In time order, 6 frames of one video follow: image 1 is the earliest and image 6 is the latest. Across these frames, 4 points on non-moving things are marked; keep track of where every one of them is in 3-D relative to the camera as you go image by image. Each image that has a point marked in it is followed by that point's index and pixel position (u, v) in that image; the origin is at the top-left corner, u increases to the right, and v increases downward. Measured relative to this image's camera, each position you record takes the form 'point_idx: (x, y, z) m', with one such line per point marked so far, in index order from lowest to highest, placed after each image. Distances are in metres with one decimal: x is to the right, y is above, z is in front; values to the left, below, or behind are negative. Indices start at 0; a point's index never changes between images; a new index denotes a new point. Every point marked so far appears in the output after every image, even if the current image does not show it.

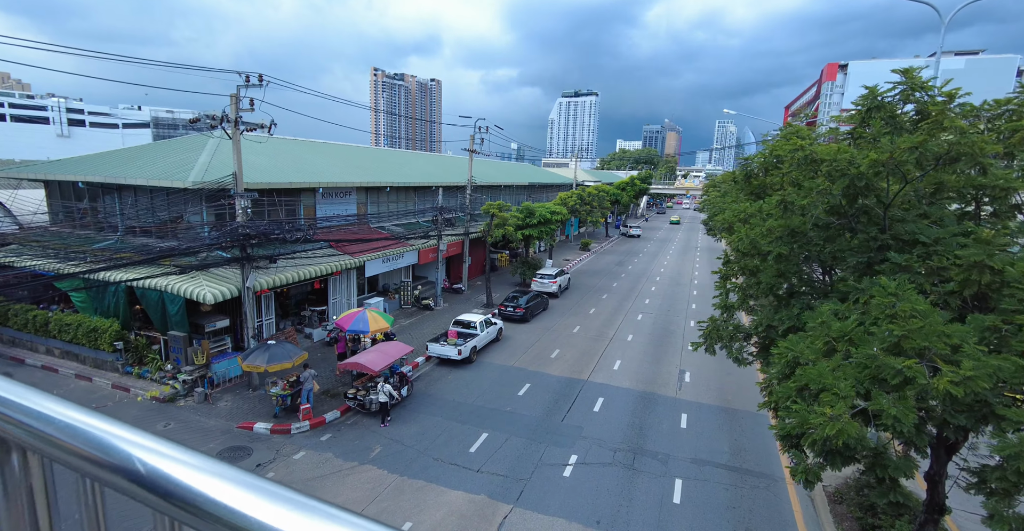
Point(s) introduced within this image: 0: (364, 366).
0: (-3.5, -2.4, +12.1) m
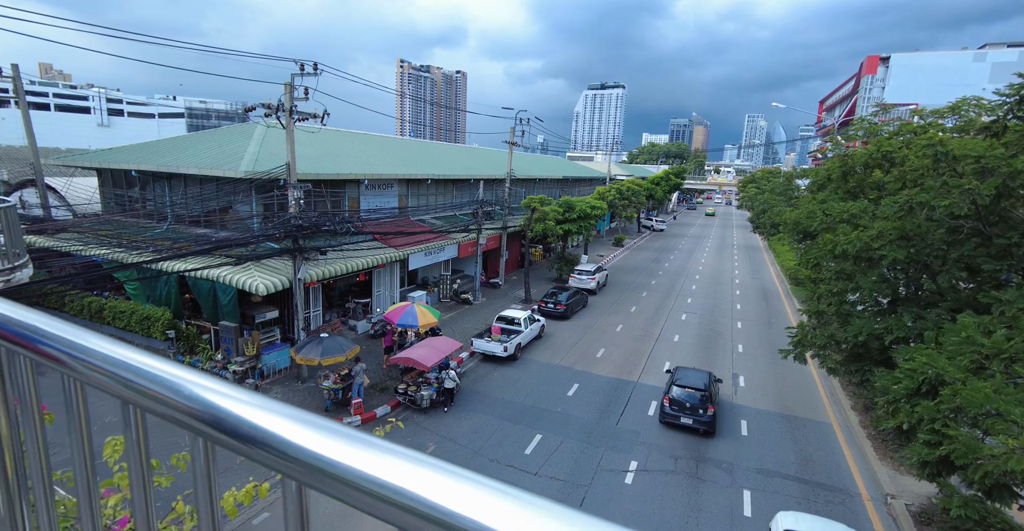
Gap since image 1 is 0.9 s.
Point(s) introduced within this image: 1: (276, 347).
0: (-2.2, -2.3, +11.8) m
1: (-6.1, -2.1, +13.2) m
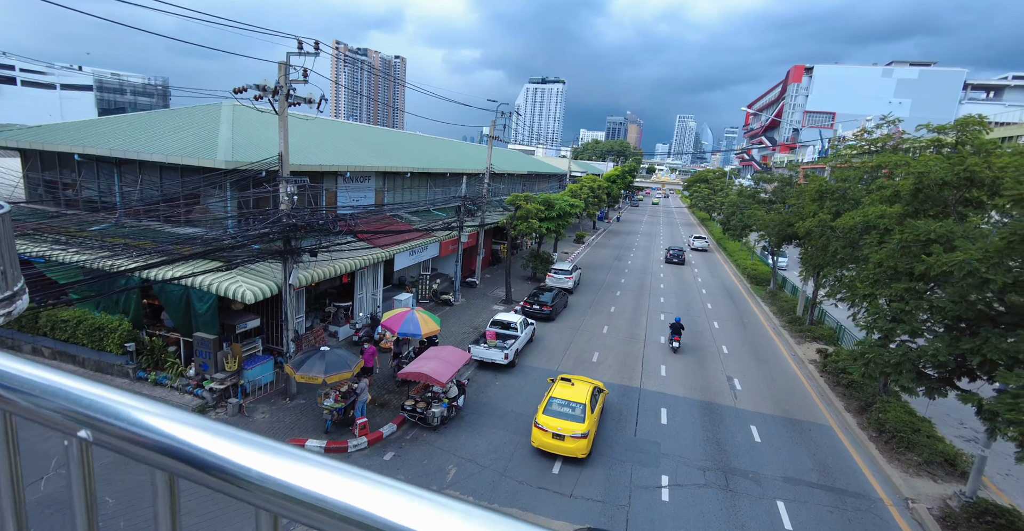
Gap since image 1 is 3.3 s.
0: (-1.8, -2.4, +10.9) m
1: (-5.9, -2.2, +11.7) m
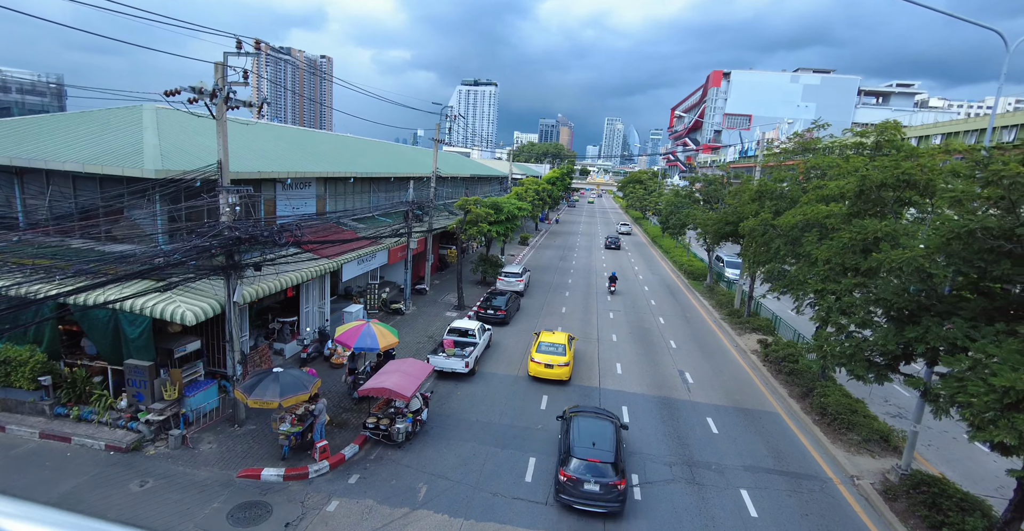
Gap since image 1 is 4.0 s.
0: (-2.4, -2.6, +10.5) m
1: (-6.6, -2.6, +10.8) m
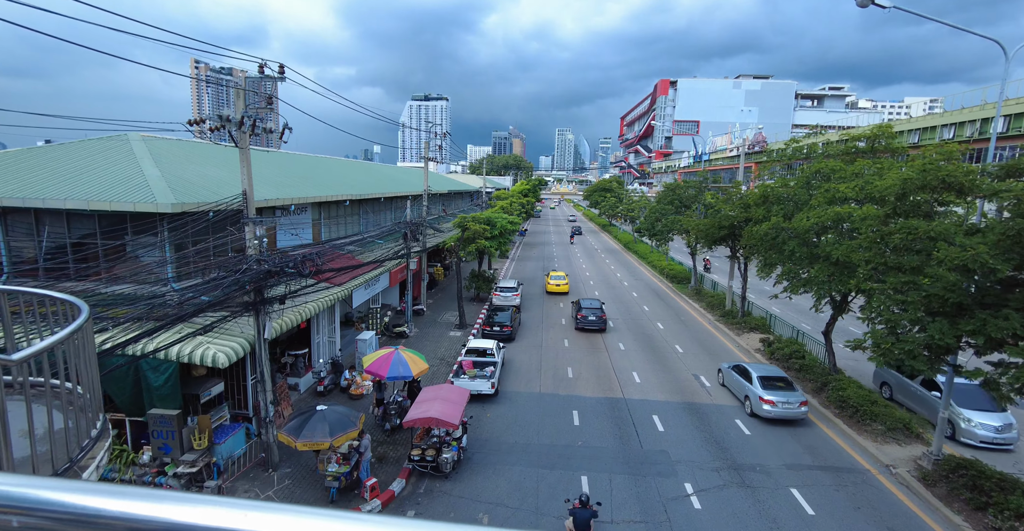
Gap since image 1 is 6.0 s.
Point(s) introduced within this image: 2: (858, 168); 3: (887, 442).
0: (-1.4, -3.1, +10.2) m
1: (-5.6, -3.3, +10.1) m
2: (+8.6, +2.4, +12.7) m
3: (+8.9, -4.2, +12.0) m
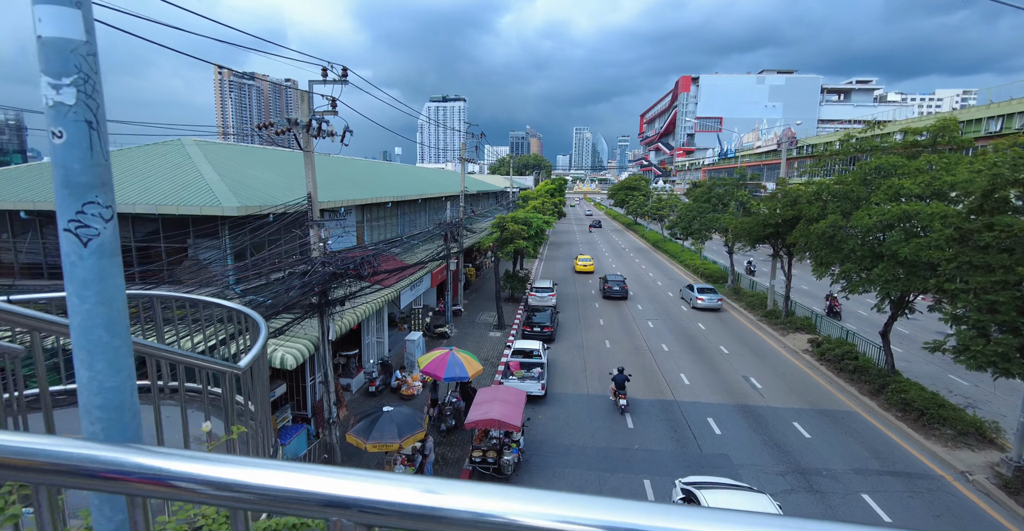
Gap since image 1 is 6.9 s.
0: (-0.2, -3.1, +10.1) m
1: (-4.4, -3.4, +10.2) m
2: (+9.9, +2.5, +12.3) m
3: (+10.2, -4.1, +11.6) m
